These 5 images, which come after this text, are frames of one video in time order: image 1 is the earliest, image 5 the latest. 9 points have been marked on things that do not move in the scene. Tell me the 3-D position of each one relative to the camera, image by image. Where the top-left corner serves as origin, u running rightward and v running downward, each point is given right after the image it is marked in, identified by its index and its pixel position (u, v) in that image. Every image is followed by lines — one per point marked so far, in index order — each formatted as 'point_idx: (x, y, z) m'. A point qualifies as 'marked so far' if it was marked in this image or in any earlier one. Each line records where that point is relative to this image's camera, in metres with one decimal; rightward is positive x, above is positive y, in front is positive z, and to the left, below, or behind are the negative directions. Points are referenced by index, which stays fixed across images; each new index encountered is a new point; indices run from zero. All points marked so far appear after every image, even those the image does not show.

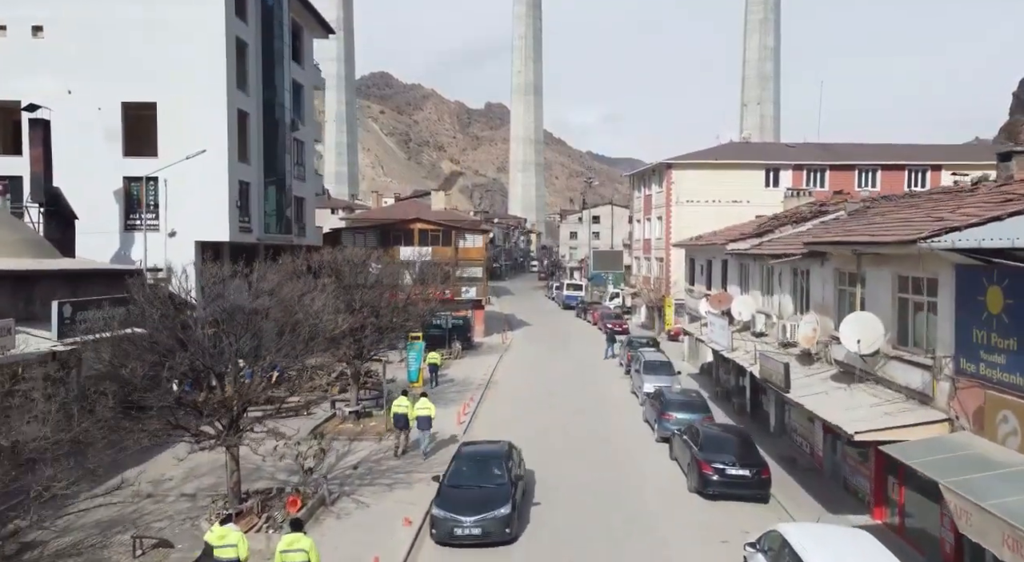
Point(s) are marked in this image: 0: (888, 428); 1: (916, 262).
0: (+5.9, -2.3, +12.5) m
1: (+6.9, +0.3, +13.8) m
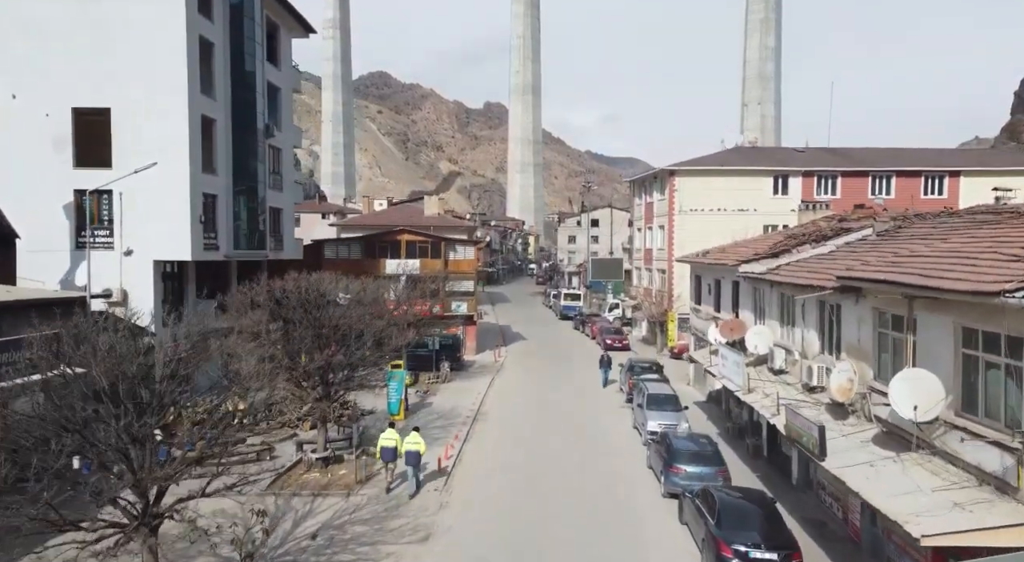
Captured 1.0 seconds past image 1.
0: (+5.6, -3.1, +9.9) m
1: (+6.6, -0.5, +11.1) m
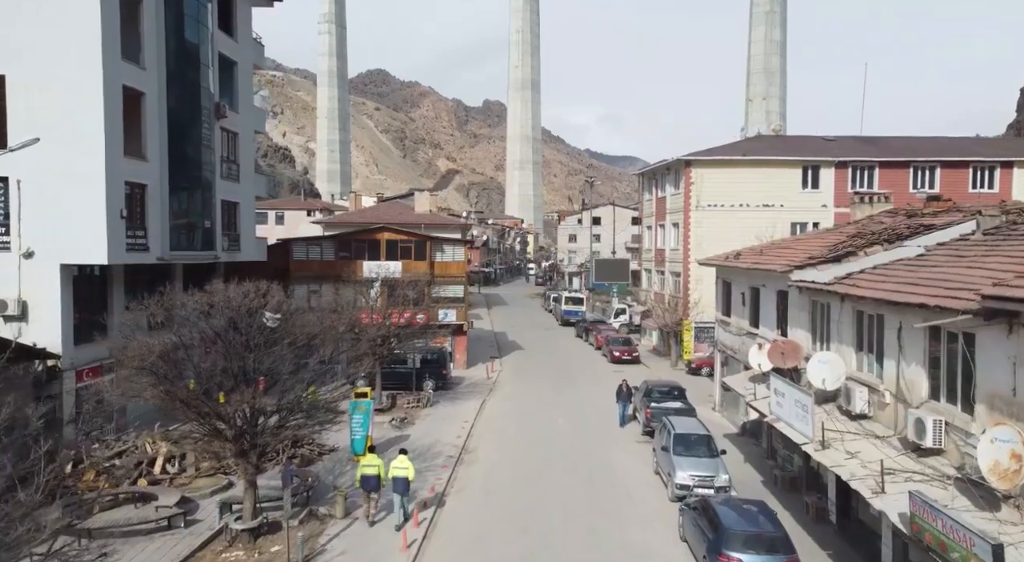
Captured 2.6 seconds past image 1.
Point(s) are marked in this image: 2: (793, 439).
0: (+5.4, -3.4, +4.7) m
1: (+6.4, -0.7, +6.0) m
2: (+5.5, -3.1, +15.7) m
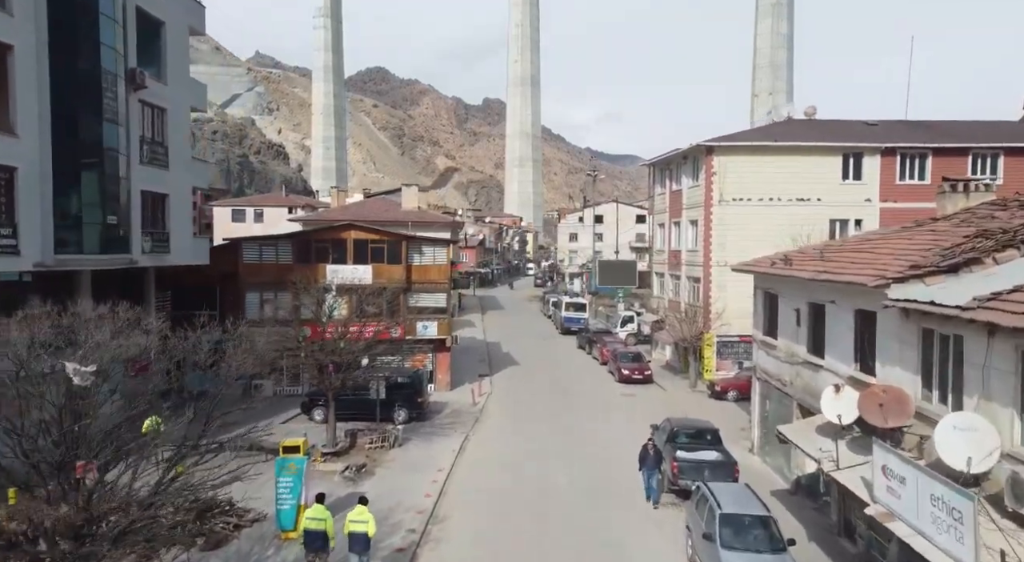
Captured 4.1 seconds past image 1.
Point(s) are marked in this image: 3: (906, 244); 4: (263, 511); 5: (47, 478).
0: (+5.0, -3.7, -1.1) m
1: (+6.1, -1.1, +0.1) m
2: (+5.1, -3.4, +9.9) m
3: (+8.3, +0.8, +17.1) m
4: (-5.5, -5.1, +17.8) m
5: (-5.7, -2.4, +9.8) m
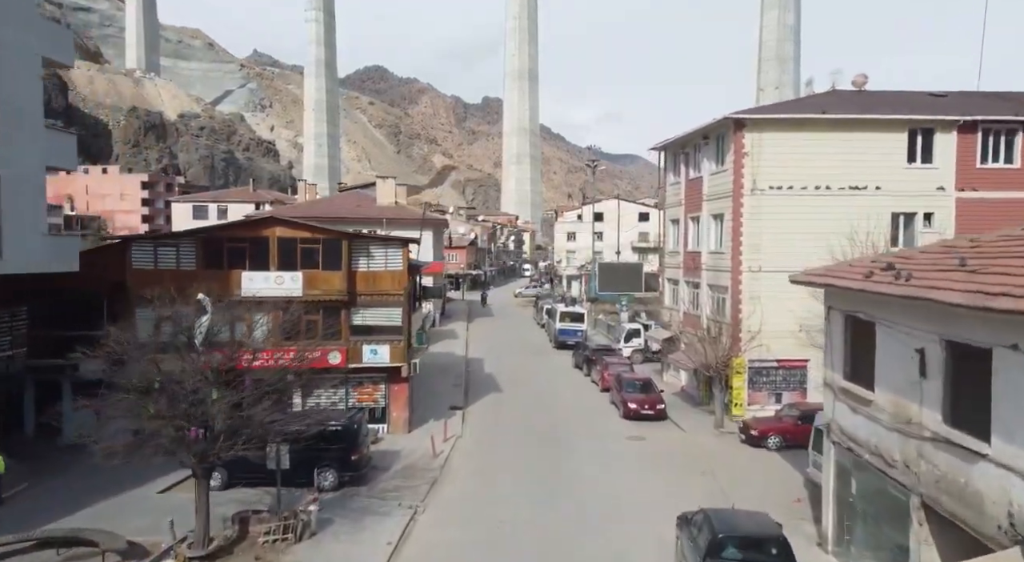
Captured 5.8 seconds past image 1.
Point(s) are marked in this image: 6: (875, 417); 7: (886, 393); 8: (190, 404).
0: (+4.2, -4.0, -8.6) m
1: (+5.3, -1.4, -7.3) m
2: (+4.4, -3.8, +2.4) m
3: (+7.5, +0.5, +9.6) m
4: (-6.3, -5.4, +10.4) m
5: (-6.5, -2.7, +2.3) m
6: (+6.1, -2.3, +13.7) m
7: (+6.2, -1.8, +13.3) m
8: (-5.9, -2.4, +15.9) m
